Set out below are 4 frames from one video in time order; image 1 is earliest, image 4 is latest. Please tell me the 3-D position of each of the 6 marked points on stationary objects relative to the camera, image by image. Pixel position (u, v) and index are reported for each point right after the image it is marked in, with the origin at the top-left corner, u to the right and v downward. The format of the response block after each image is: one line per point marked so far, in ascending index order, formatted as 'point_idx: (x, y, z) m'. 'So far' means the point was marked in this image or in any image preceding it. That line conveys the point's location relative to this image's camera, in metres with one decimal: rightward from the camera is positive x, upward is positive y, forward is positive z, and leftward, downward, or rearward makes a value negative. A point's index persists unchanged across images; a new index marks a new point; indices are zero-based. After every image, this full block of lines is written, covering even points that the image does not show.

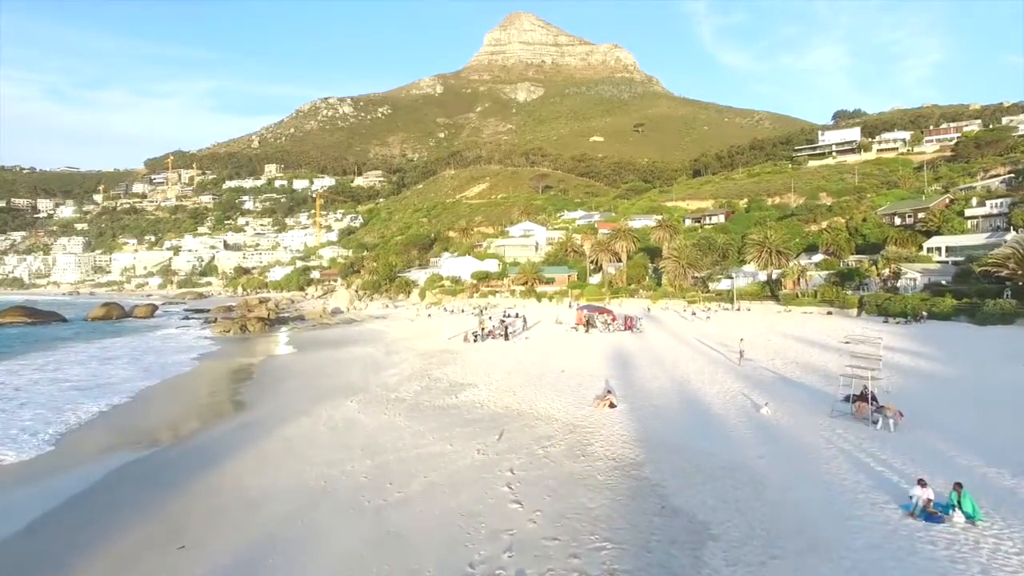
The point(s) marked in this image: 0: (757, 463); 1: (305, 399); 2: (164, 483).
0: (+3.6, -2.6, +10.3) m
1: (-5.5, -3.0, +18.9) m
2: (-6.3, -3.6, +12.9) m
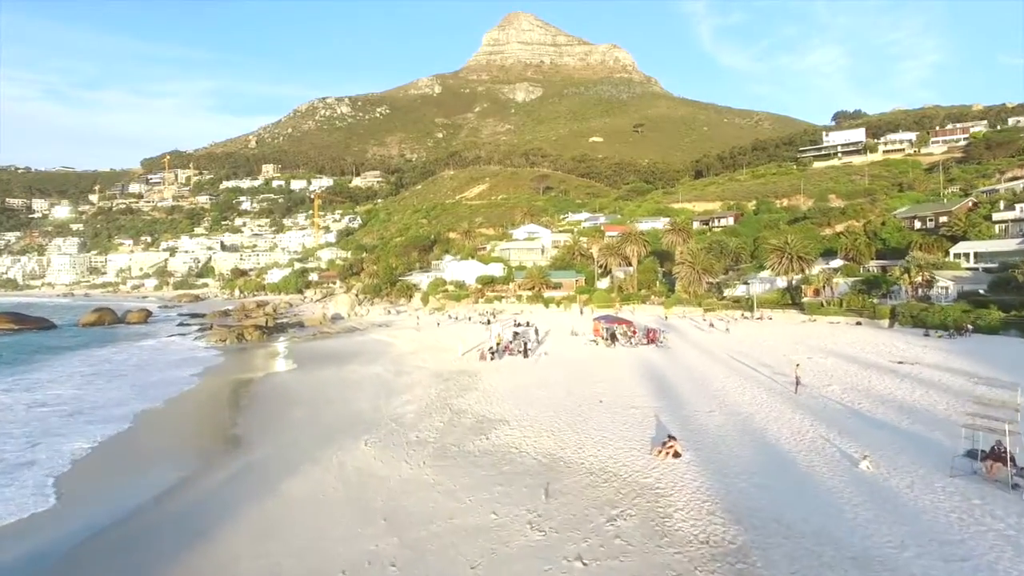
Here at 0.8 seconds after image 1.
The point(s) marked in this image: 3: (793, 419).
0: (+4.4, -3.1, +8.1) m
1: (-4.7, -3.5, +16.6) m
2: (-5.5, -4.0, +10.6) m
3: (+6.1, -2.8, +15.2) m
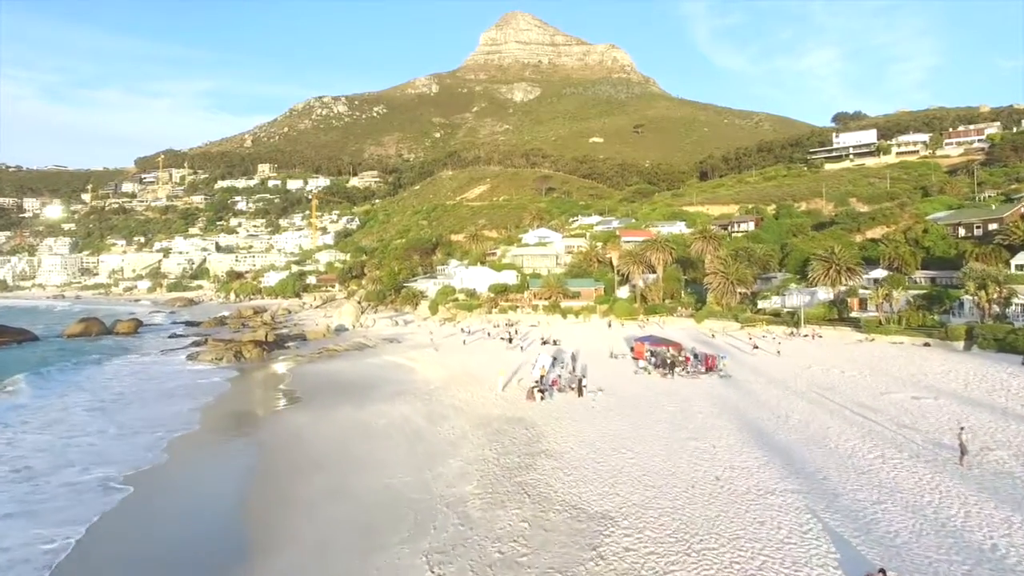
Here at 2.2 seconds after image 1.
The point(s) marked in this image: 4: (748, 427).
0: (+6.3, -3.9, +3.9) m
1: (-2.9, -4.3, +12.4) m
2: (-3.7, -4.9, +6.4) m
3: (+7.9, -3.7, +11.1) m
4: (+6.3, -3.7, +18.7) m
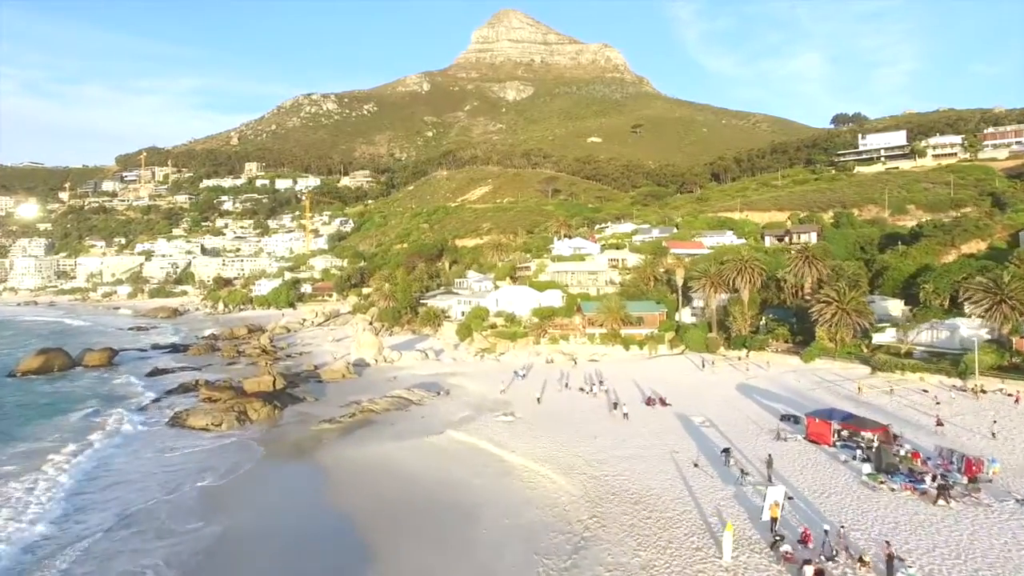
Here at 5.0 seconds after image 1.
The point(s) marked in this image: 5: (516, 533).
0: (+11.5, -5.9, -6.4) m
1: (+2.2, -6.2, +1.9) m
2: (+1.5, -6.8, -4.1) m
3: (+13.0, -5.7, +0.8) m
4: (+11.2, -5.7, +8.4) m
5: (-0.1, -5.9, +17.5) m
